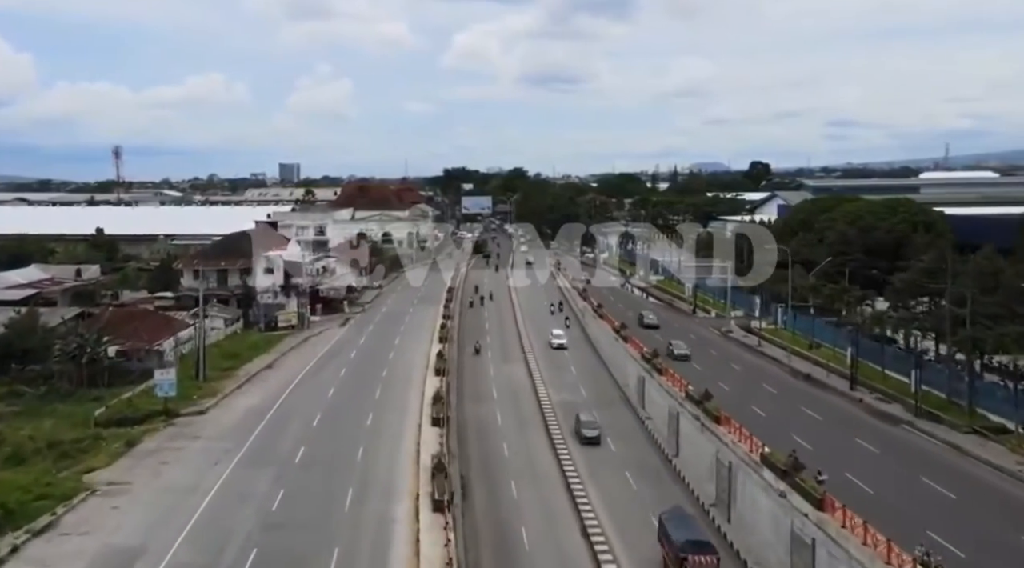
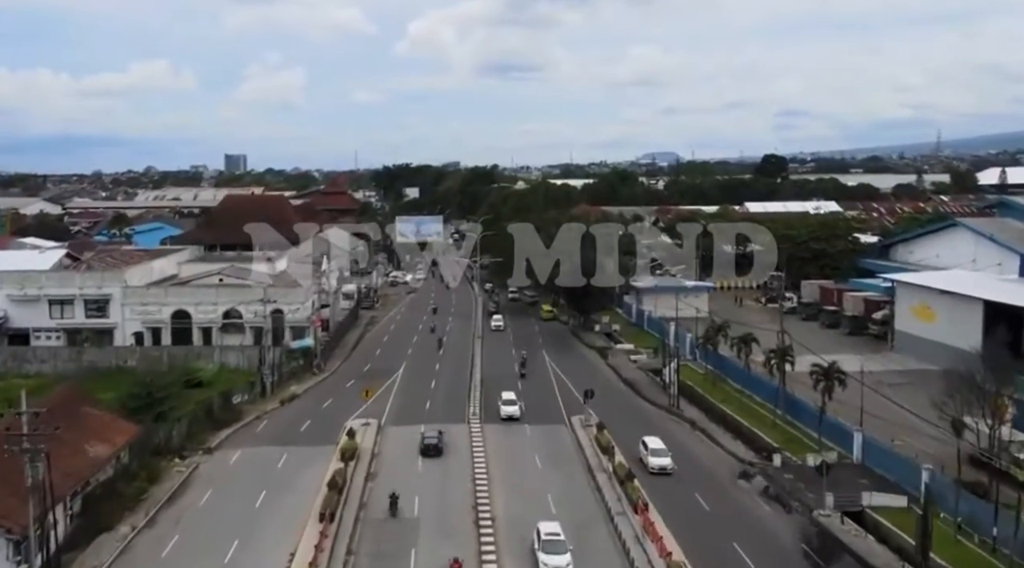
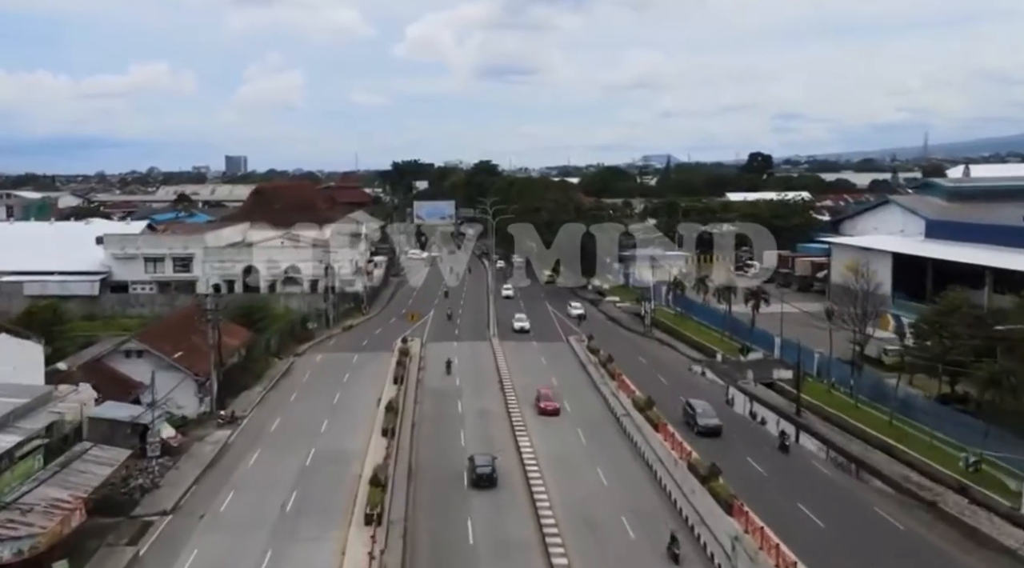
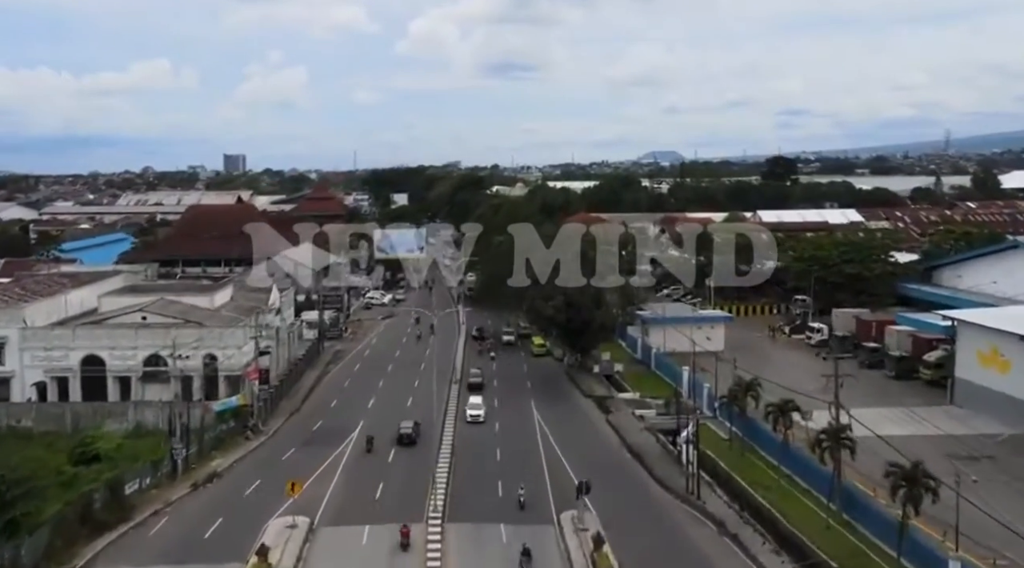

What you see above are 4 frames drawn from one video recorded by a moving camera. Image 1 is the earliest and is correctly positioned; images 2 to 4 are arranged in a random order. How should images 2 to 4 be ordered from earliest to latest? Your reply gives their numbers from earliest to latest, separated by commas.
3, 2, 4
